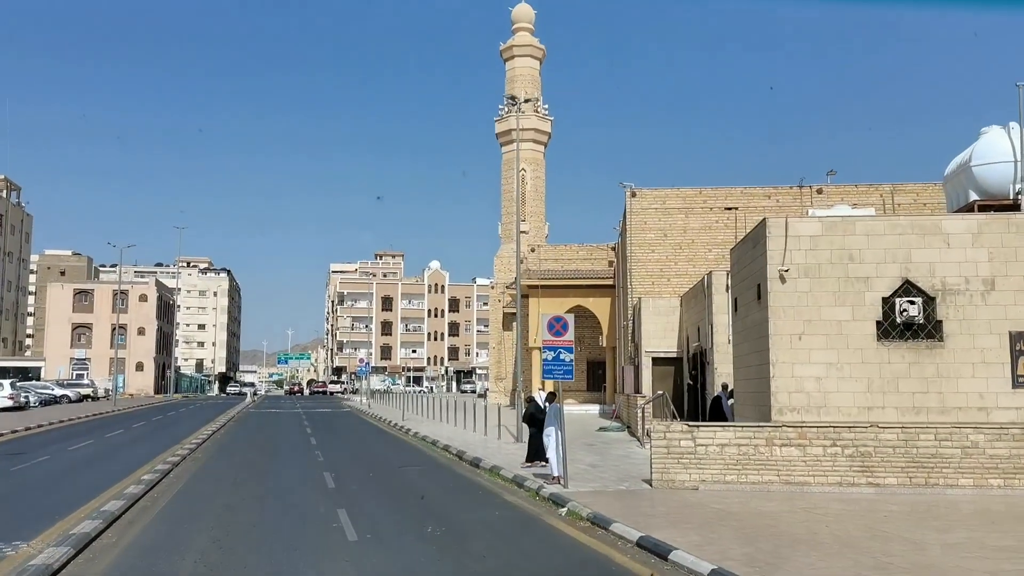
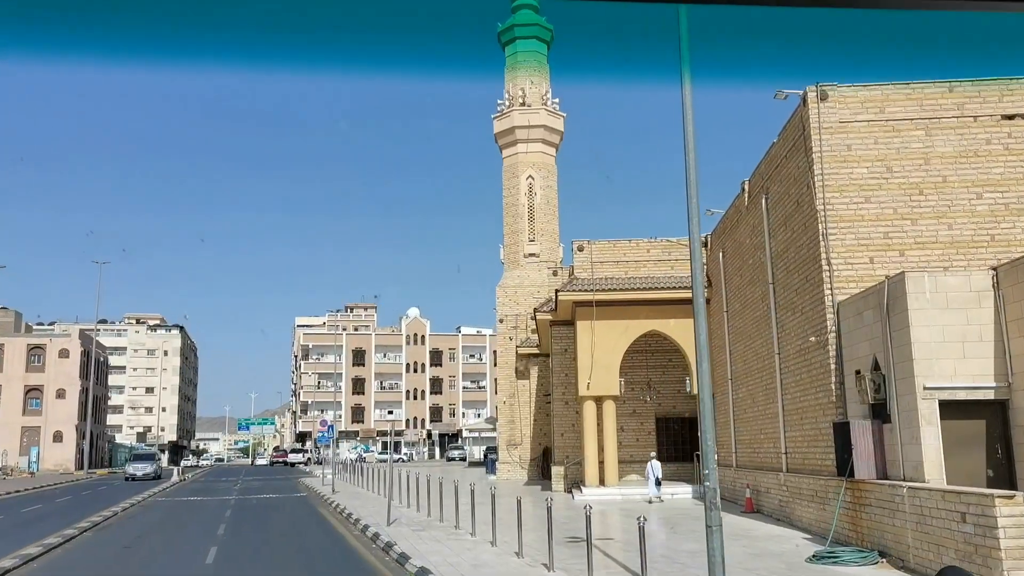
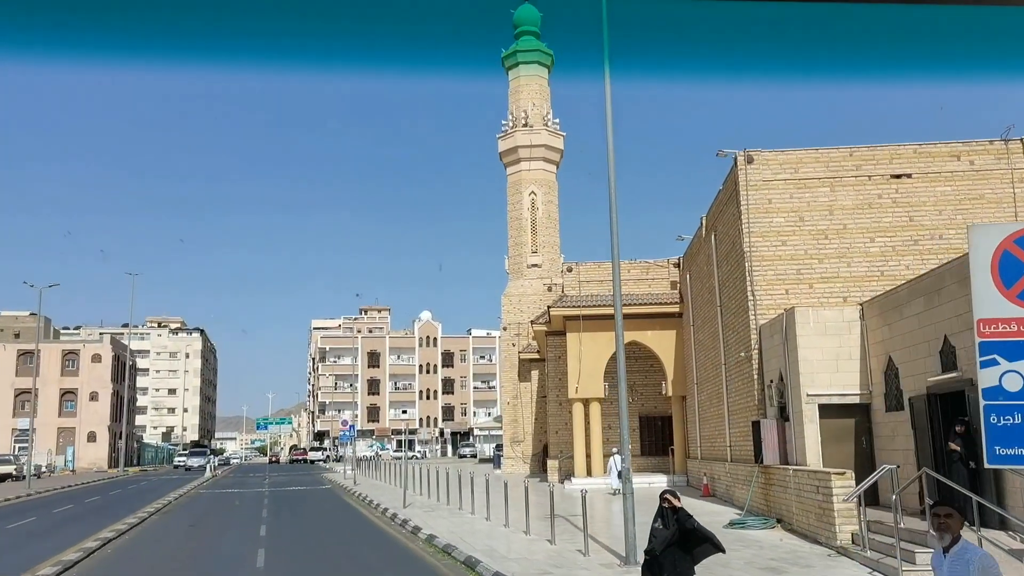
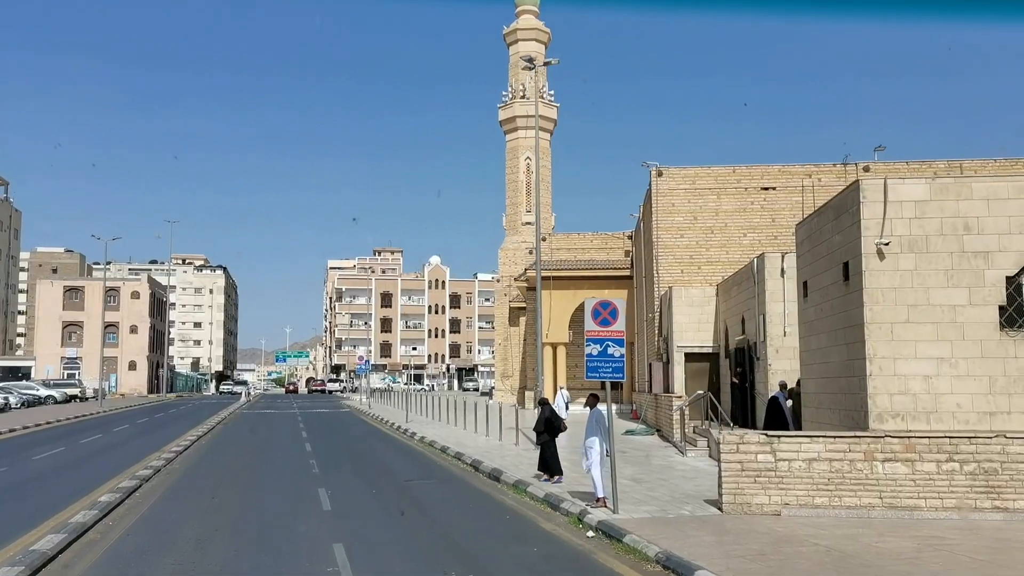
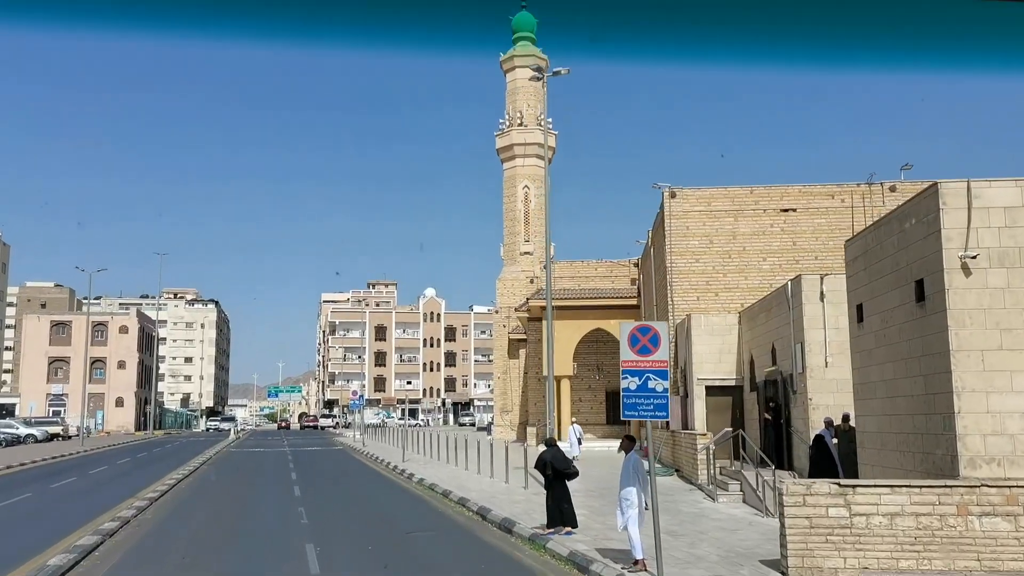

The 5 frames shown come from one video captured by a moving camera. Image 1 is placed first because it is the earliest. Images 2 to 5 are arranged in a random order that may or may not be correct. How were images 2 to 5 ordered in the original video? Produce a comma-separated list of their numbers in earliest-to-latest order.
4, 5, 3, 2
